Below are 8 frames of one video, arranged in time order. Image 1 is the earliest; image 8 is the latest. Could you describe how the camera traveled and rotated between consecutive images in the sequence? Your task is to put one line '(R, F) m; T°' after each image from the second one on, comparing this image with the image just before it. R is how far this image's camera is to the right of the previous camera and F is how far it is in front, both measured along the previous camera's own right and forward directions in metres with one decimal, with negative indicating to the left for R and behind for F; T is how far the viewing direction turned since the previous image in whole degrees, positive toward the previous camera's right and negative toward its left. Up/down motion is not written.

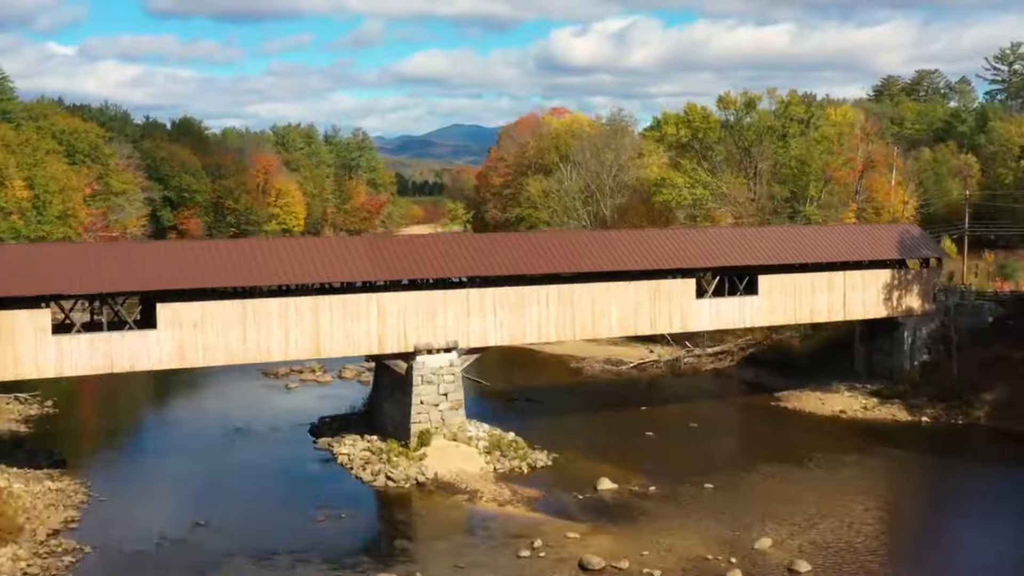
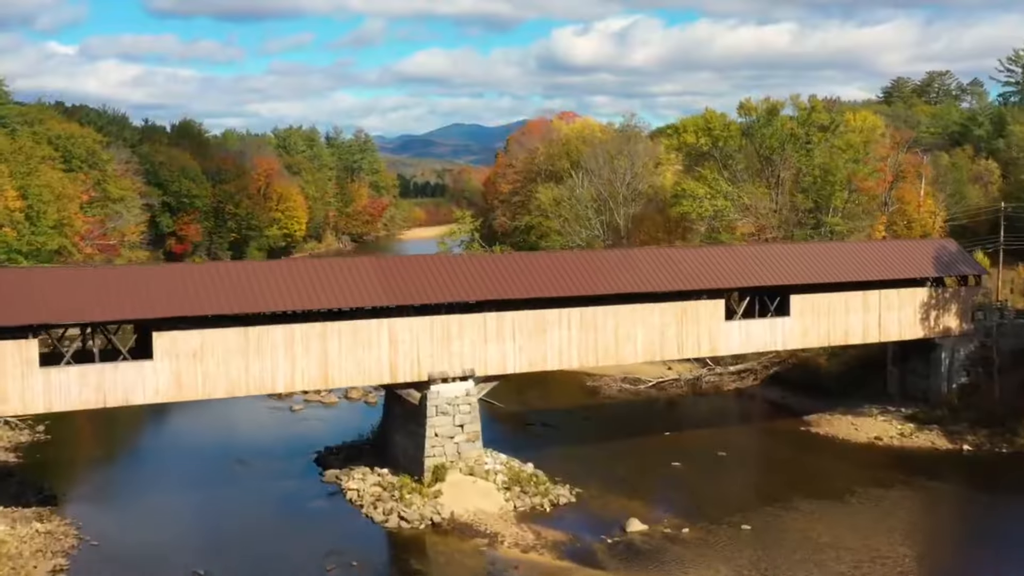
(-0.5, +1.6) m; 0°
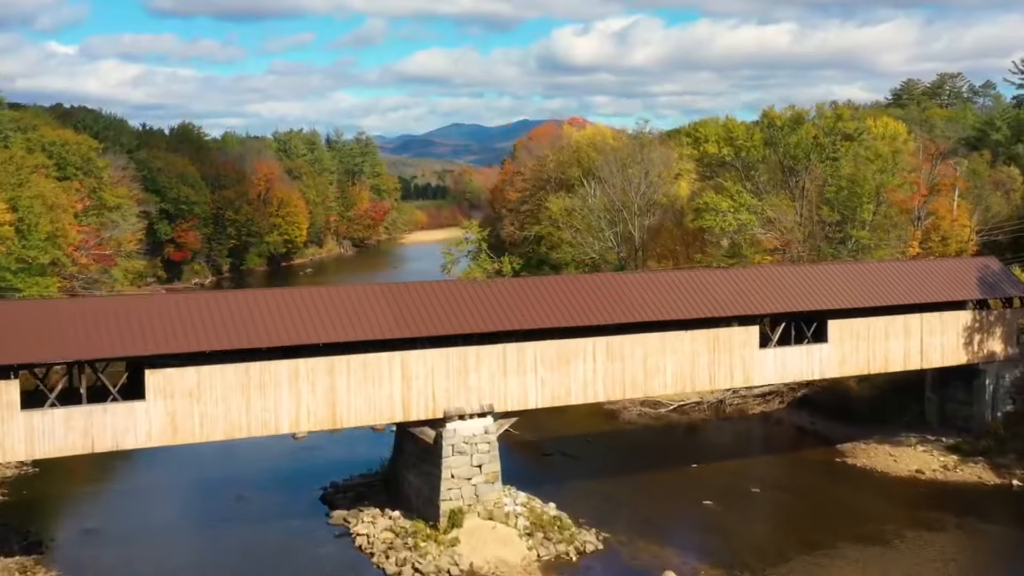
(-0.5, +1.8) m; 0°
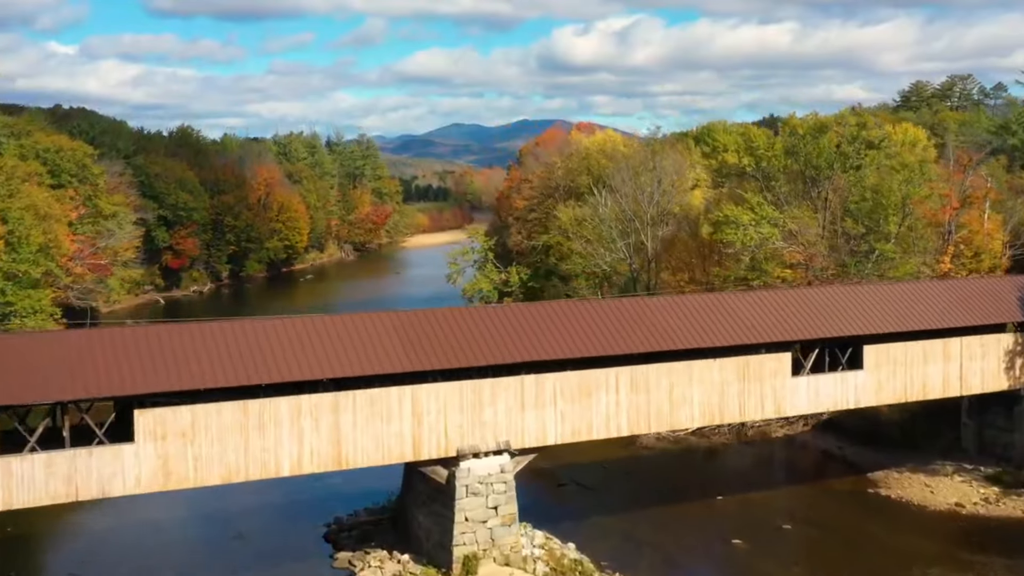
(-0.4, +1.6) m; 0°
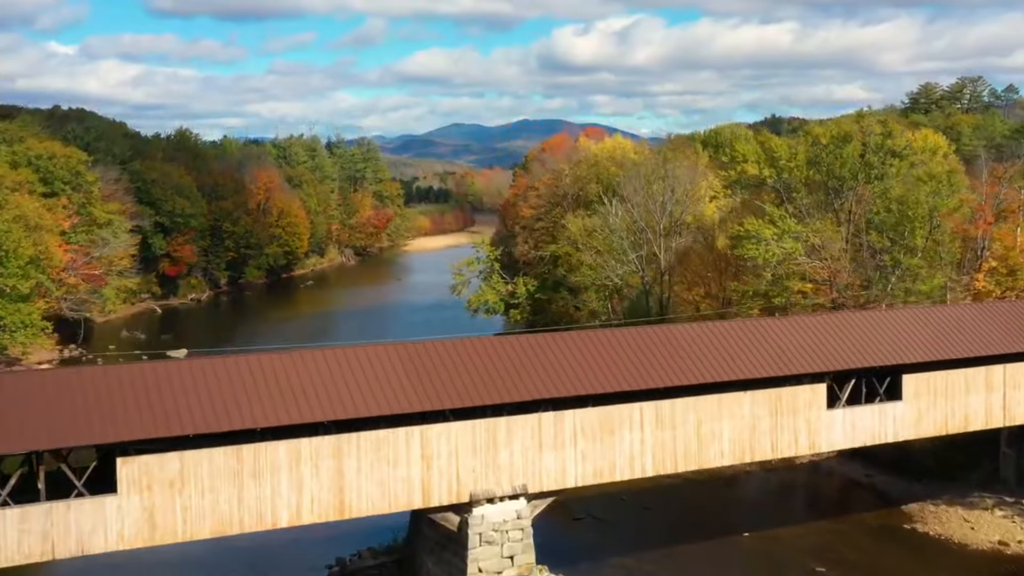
(-0.3, +1.6) m; 0°
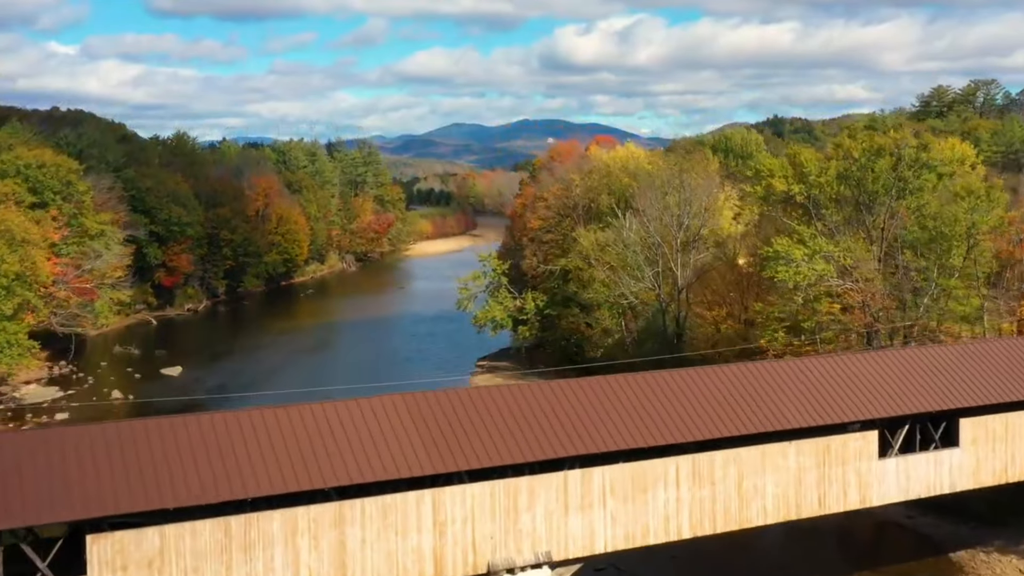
(-0.4, +2.1) m; 0°
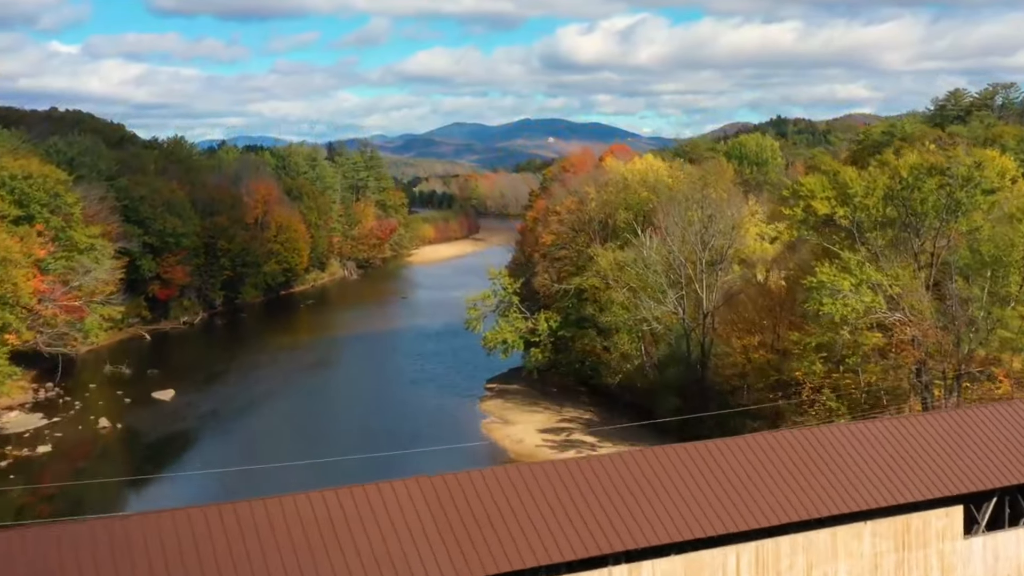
(-0.5, +2.7) m; 0°
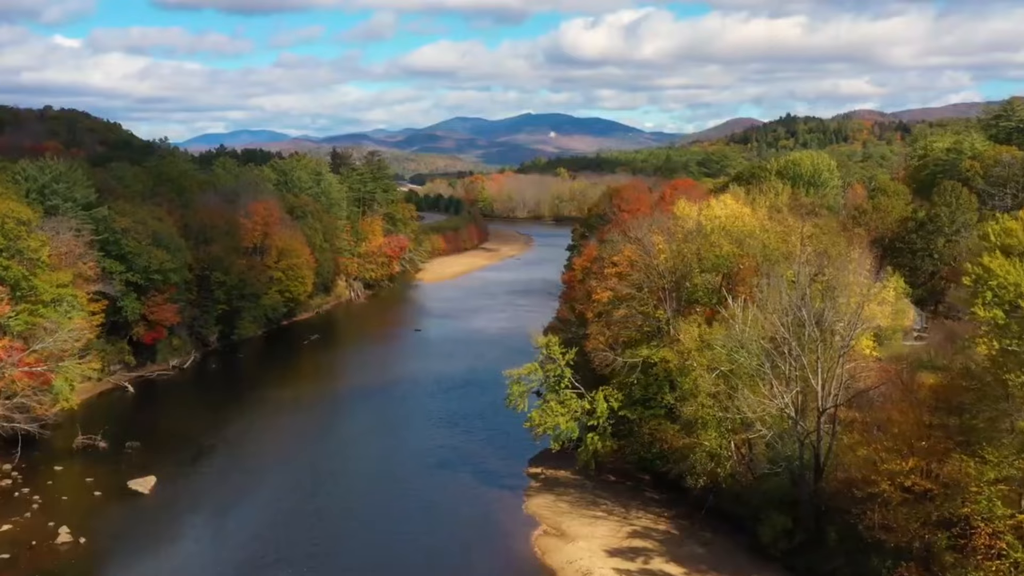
(-2.0, +8.2) m; 0°
